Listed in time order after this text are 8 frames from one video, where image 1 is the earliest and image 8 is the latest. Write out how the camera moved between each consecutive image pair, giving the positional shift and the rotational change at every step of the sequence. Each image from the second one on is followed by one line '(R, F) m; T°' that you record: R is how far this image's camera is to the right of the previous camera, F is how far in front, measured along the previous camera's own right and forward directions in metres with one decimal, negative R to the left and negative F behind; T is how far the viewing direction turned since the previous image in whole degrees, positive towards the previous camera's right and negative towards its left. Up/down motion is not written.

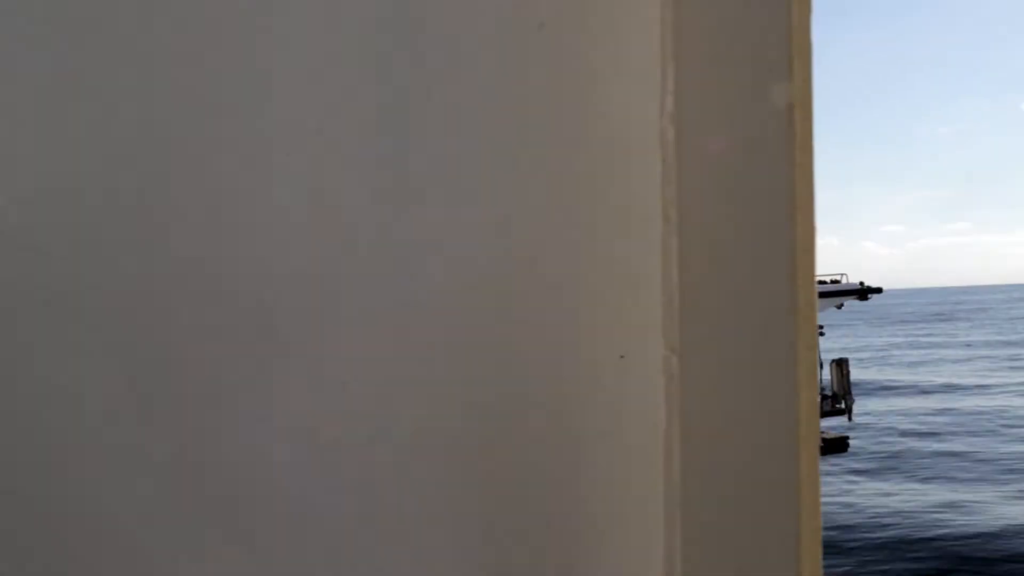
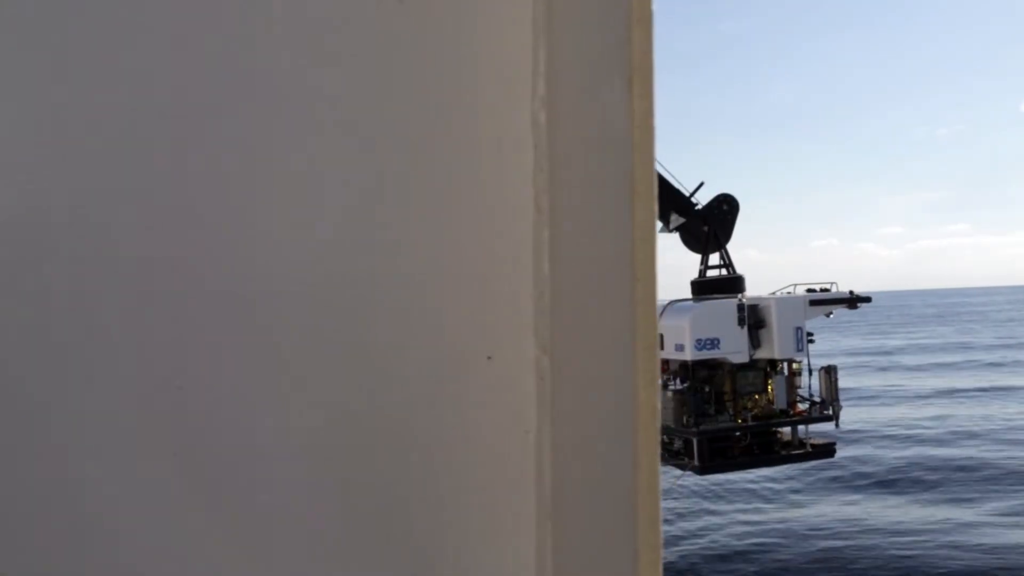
(0.0, -0.1) m; 0°
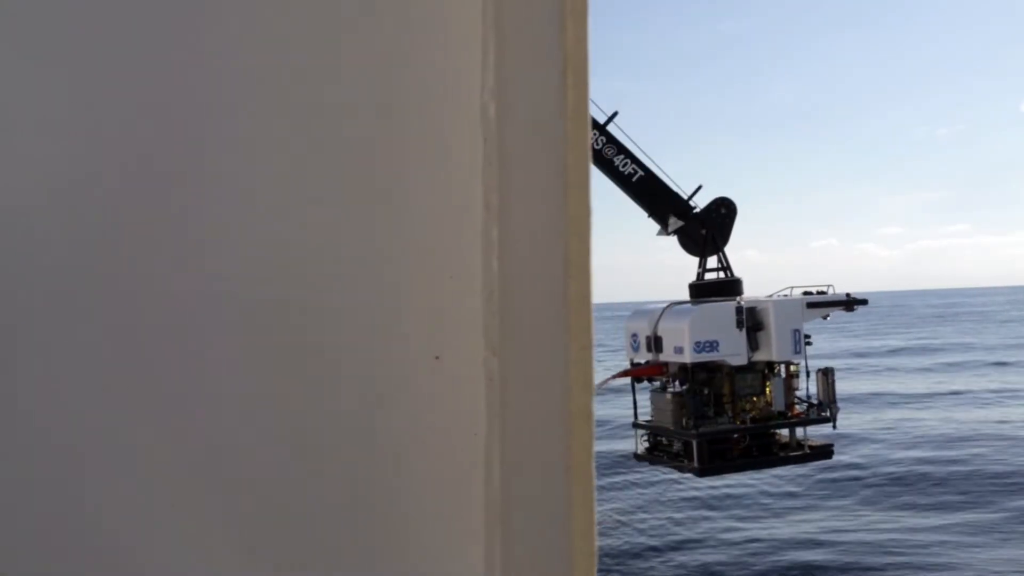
(0.0, 0.0) m; 0°
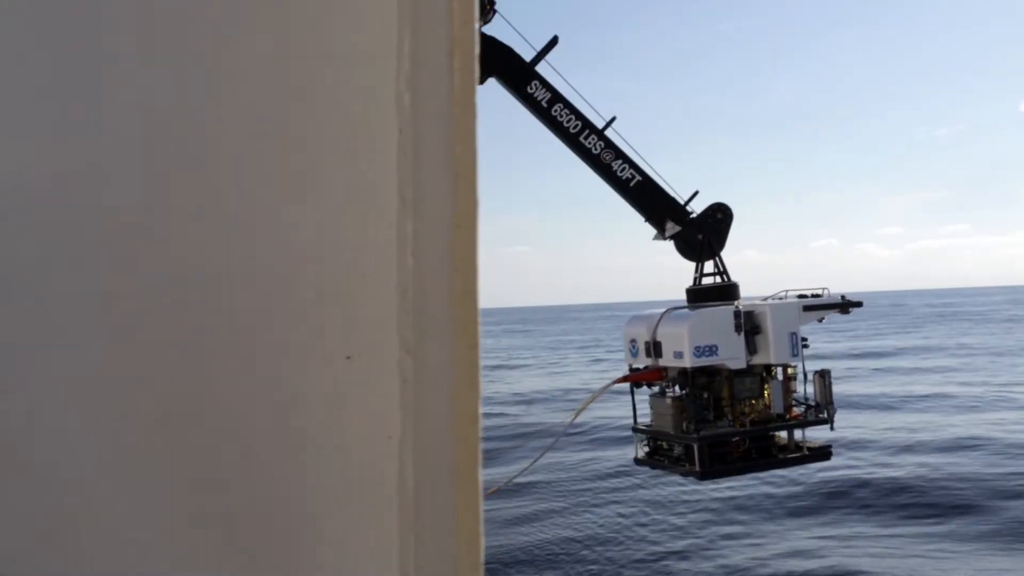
(0.0, -0.1) m; 0°
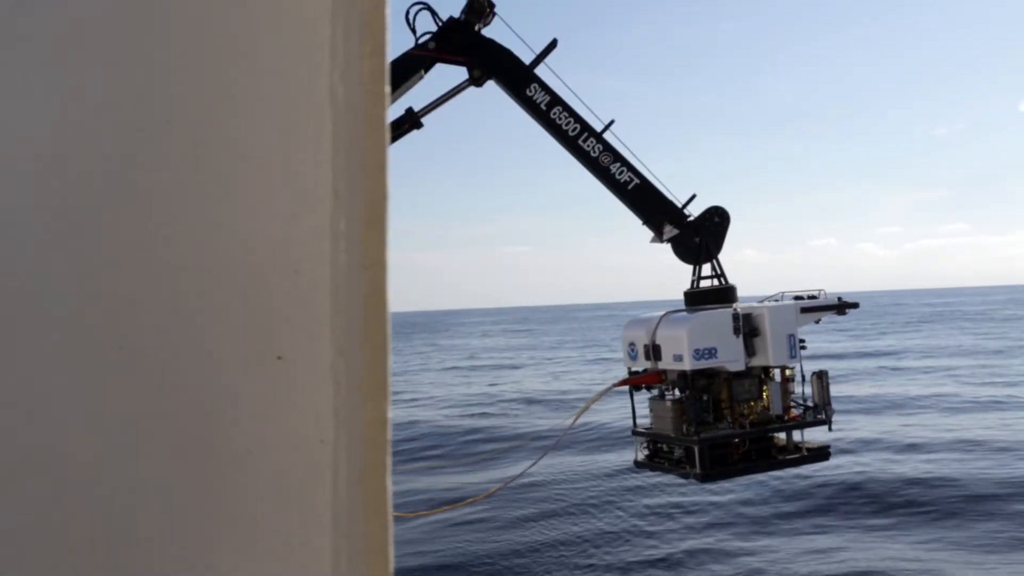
(0.0, -0.1) m; 0°
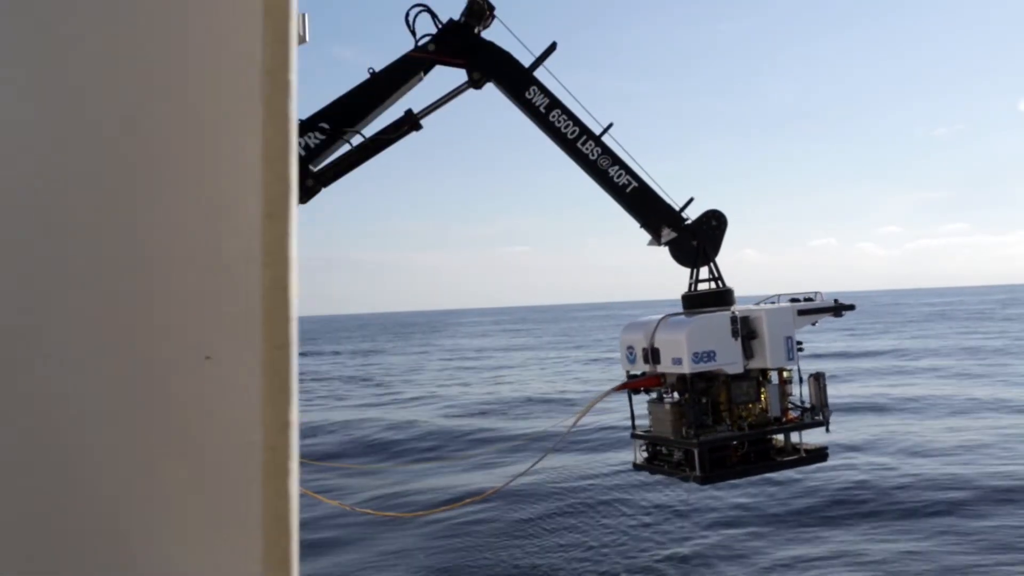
(0.0, -0.1) m; 0°
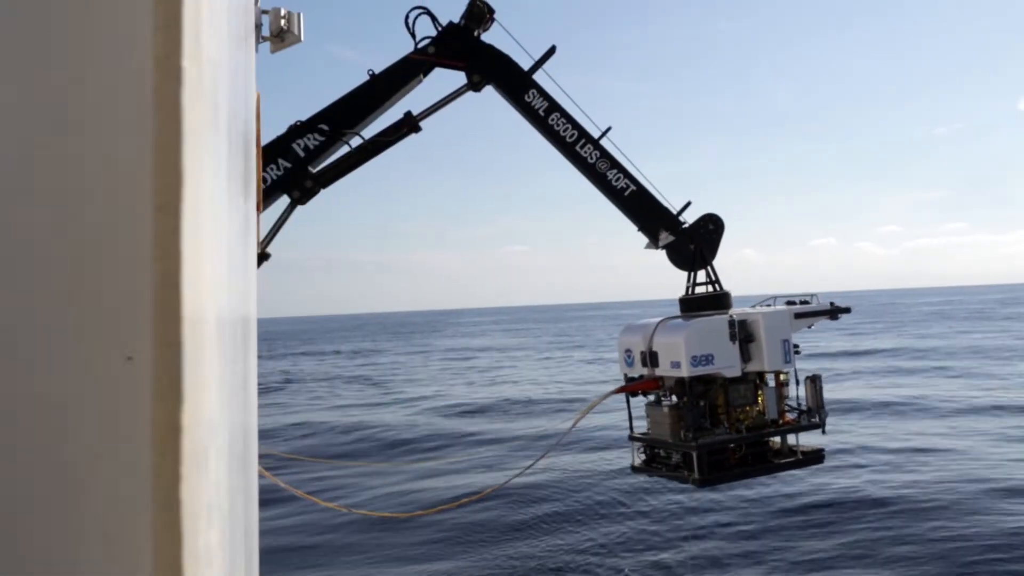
(0.0, -0.1) m; 0°
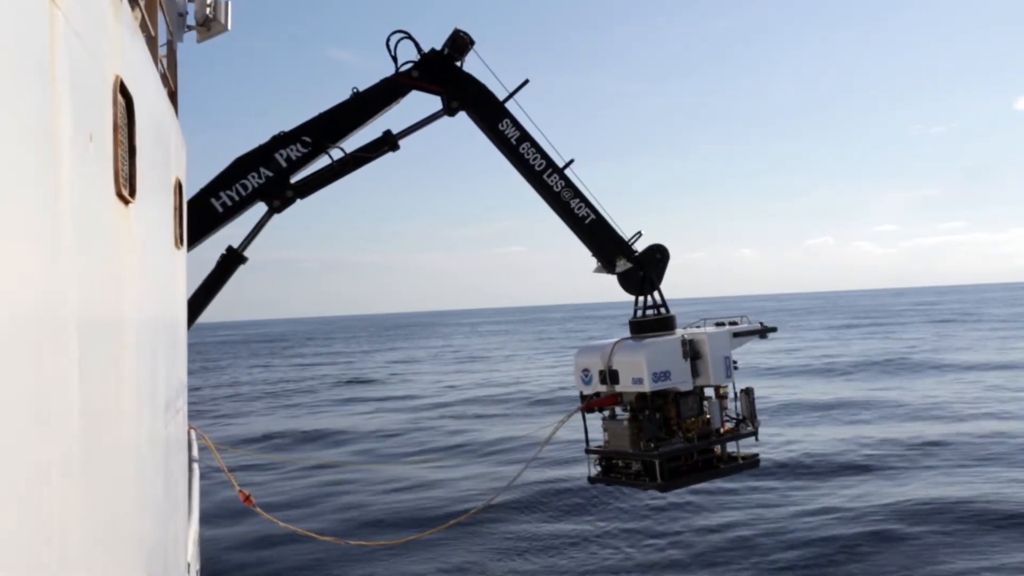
(+0.7, -1.5) m; 0°
